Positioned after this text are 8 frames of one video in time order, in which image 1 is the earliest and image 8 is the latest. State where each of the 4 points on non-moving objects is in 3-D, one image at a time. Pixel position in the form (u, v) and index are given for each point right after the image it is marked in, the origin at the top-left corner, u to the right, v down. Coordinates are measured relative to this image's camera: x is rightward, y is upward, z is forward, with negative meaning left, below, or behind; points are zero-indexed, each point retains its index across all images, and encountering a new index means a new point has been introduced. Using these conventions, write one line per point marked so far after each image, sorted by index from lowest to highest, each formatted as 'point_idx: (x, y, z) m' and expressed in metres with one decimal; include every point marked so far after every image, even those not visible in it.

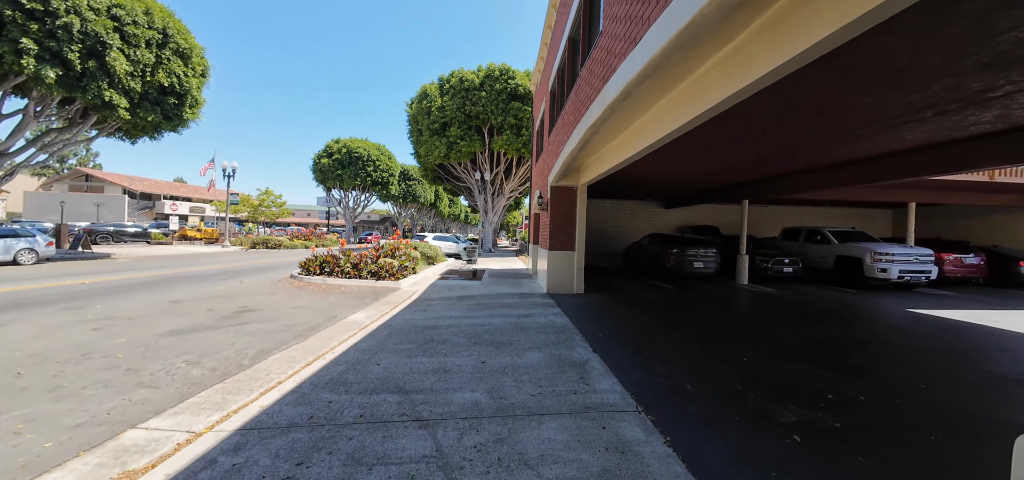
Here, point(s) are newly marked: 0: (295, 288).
0: (-5.5, -1.2, +8.2) m
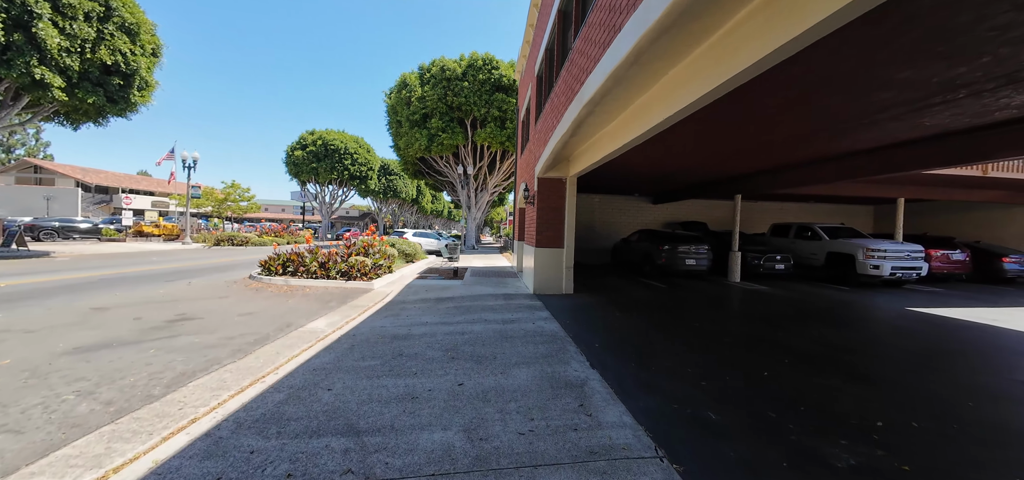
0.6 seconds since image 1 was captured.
0: (-5.8, -1.1, +7.3) m
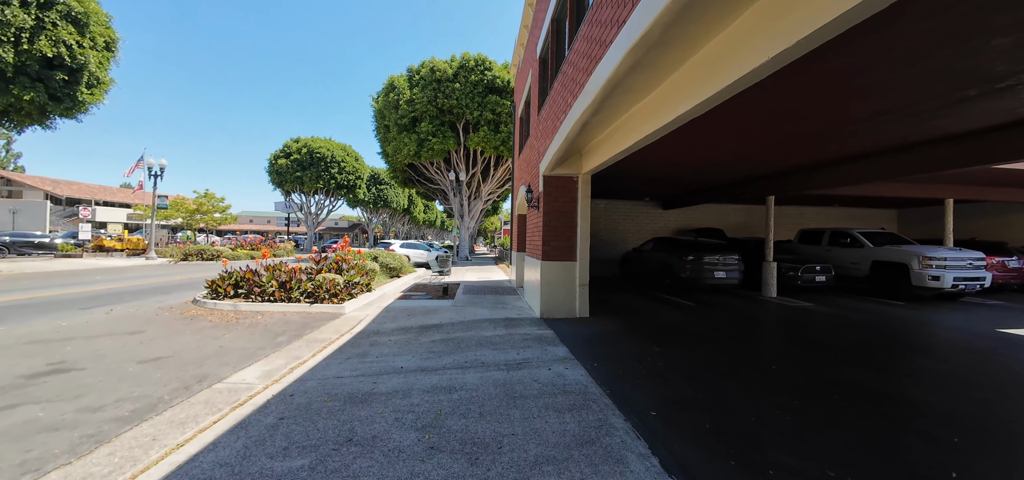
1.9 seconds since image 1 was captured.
0: (-5.8, -1.4, +5.7) m
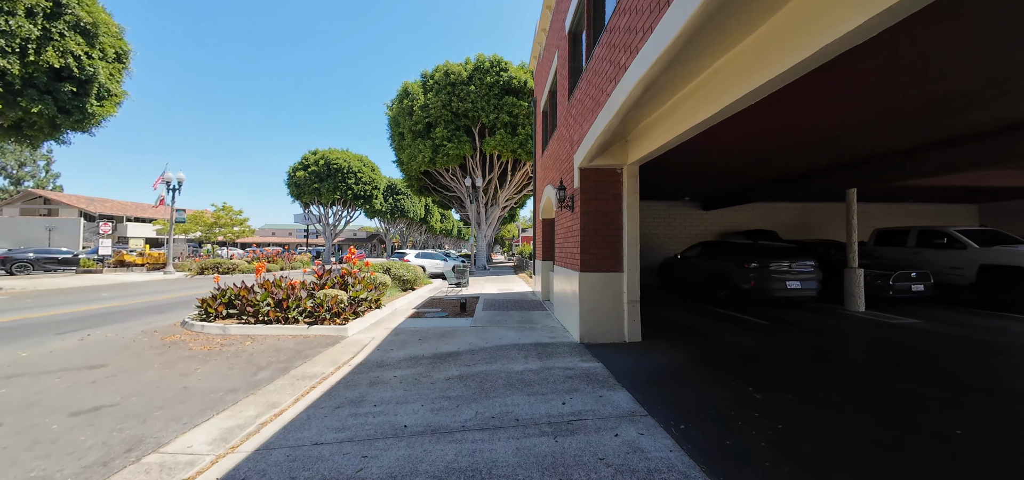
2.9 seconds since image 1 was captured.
0: (-5.3, -1.6, +4.9) m
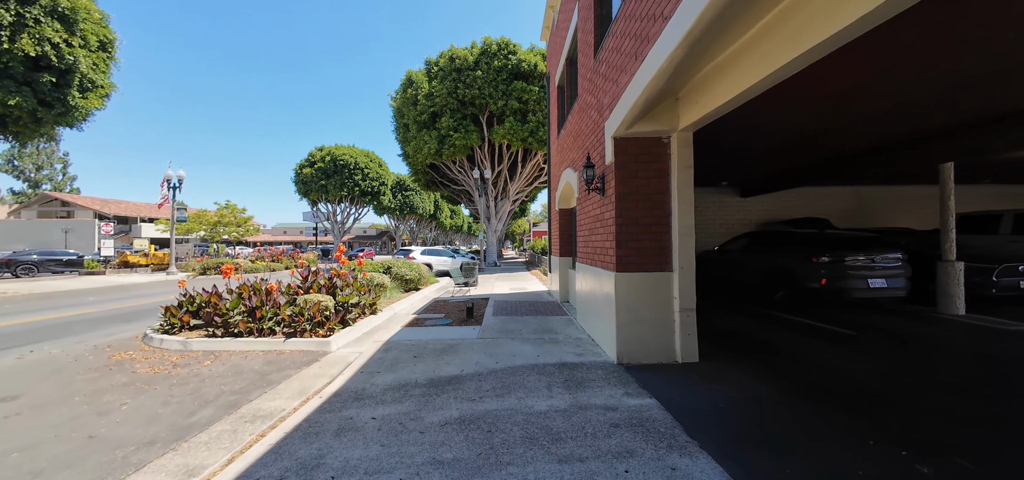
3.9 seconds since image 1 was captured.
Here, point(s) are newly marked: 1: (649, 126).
0: (-5.1, -1.6, +4.0) m
1: (+1.6, +1.3, +3.8) m
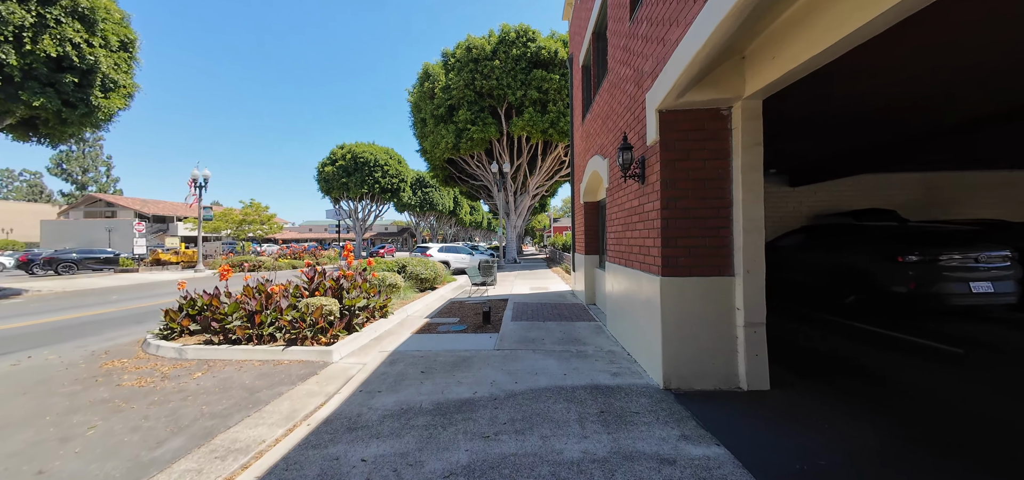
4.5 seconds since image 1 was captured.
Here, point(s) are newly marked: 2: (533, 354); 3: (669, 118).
0: (-4.8, -1.6, +3.7) m
1: (+1.8, +1.3, +3.0) m
2: (+0.3, -1.4, +4.1) m
3: (+1.5, +1.2, +3.2) m
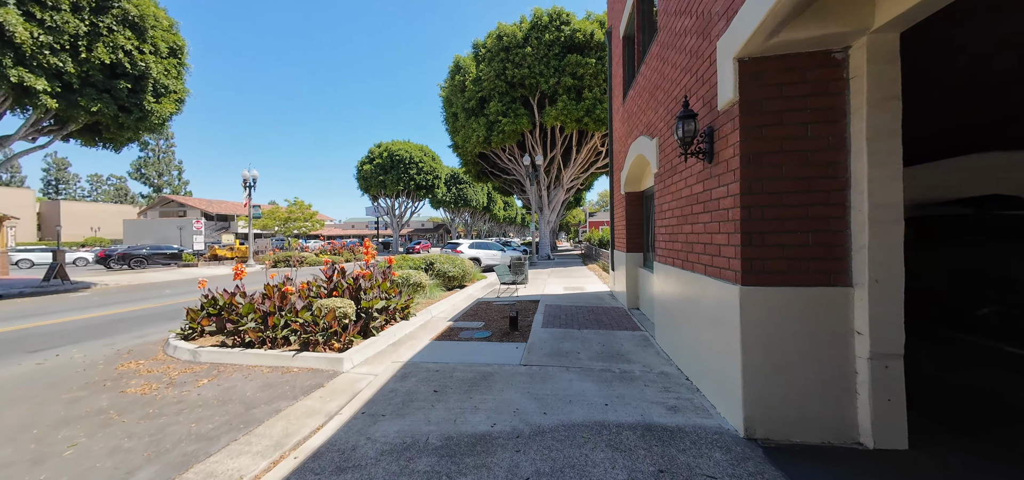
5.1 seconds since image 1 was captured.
0: (-4.5, -1.6, +3.6) m
1: (+1.9, +1.4, +2.1) m
2: (+0.6, -1.4, +3.5) m
3: (+1.7, +1.2, +2.4) m
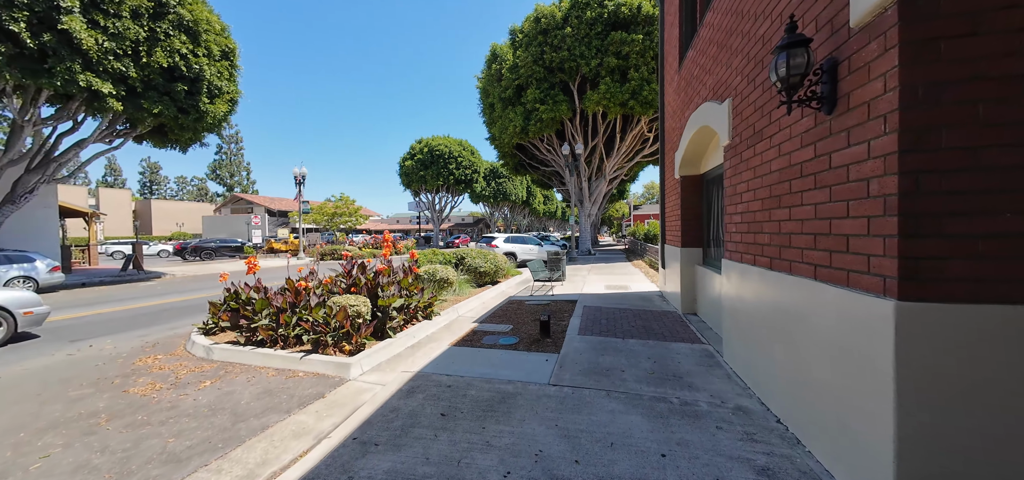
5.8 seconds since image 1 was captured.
0: (-4.3, -1.5, +3.4) m
1: (+2.0, +1.4, +1.2) m
2: (+0.8, -1.3, +2.7) m
3: (+1.8, +1.3, +1.4) m
